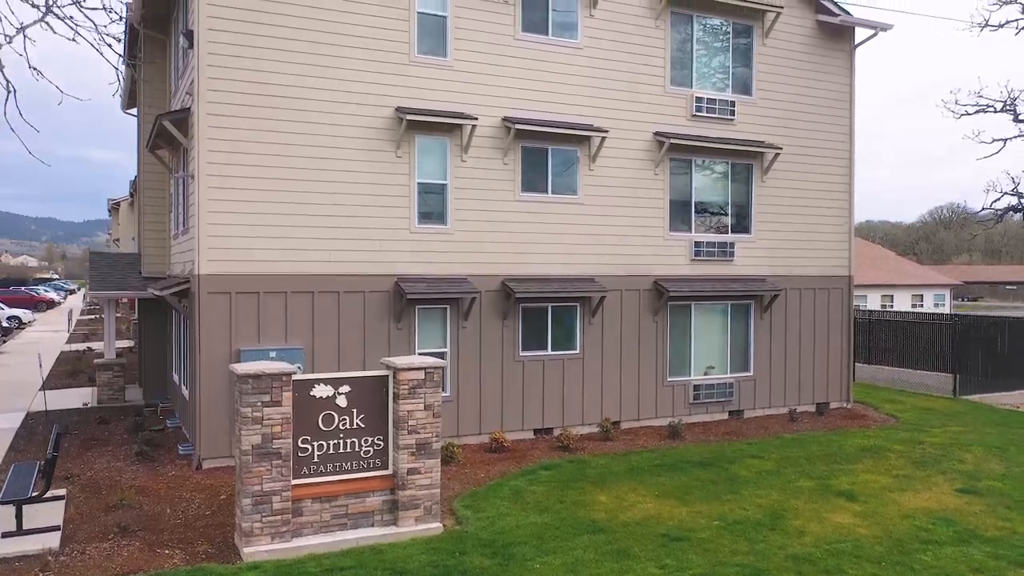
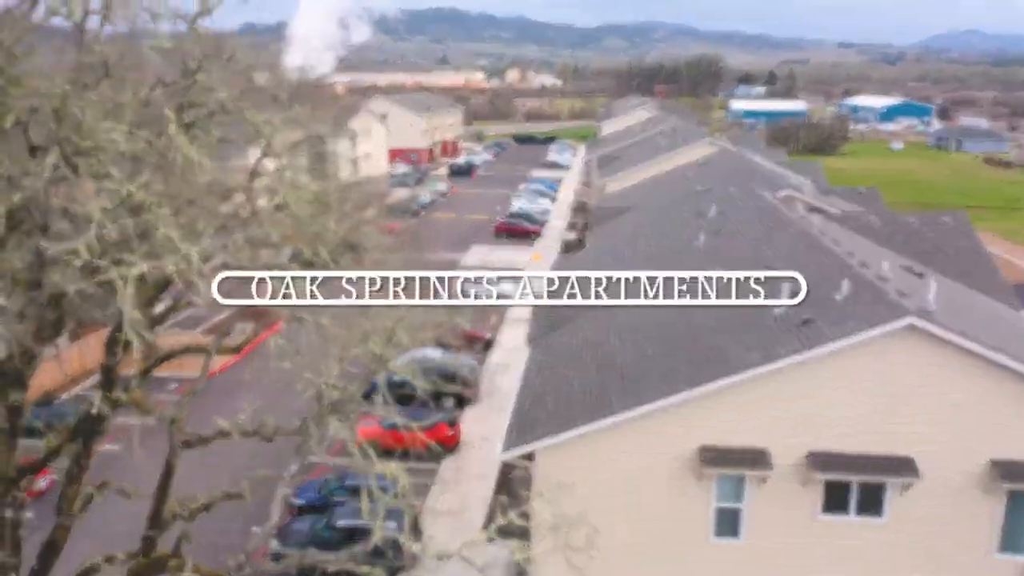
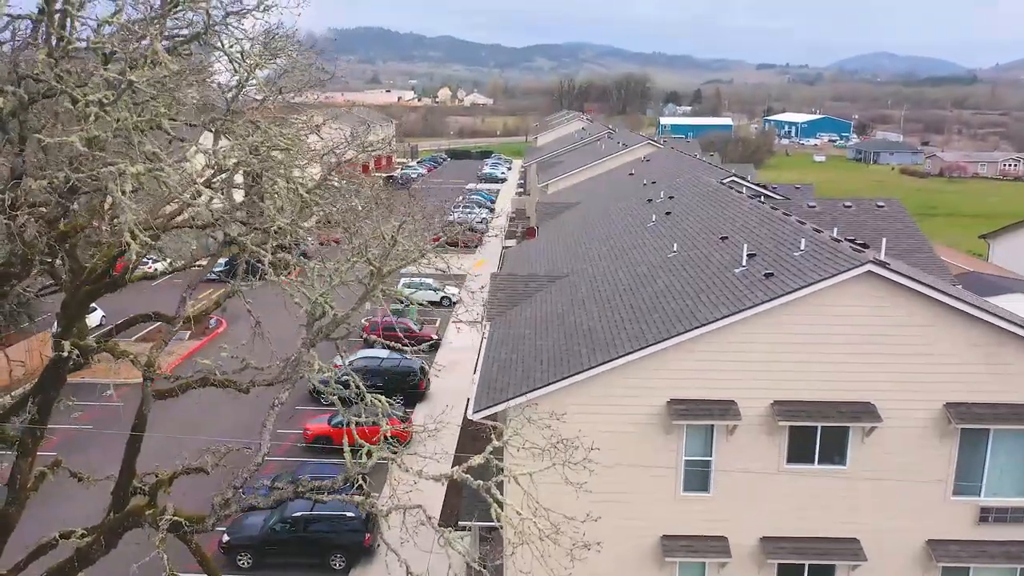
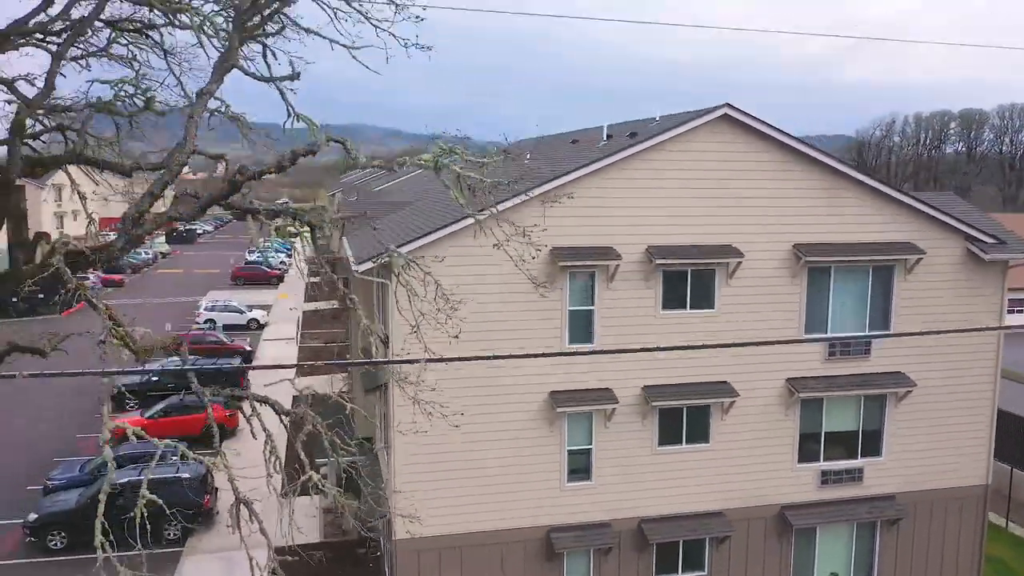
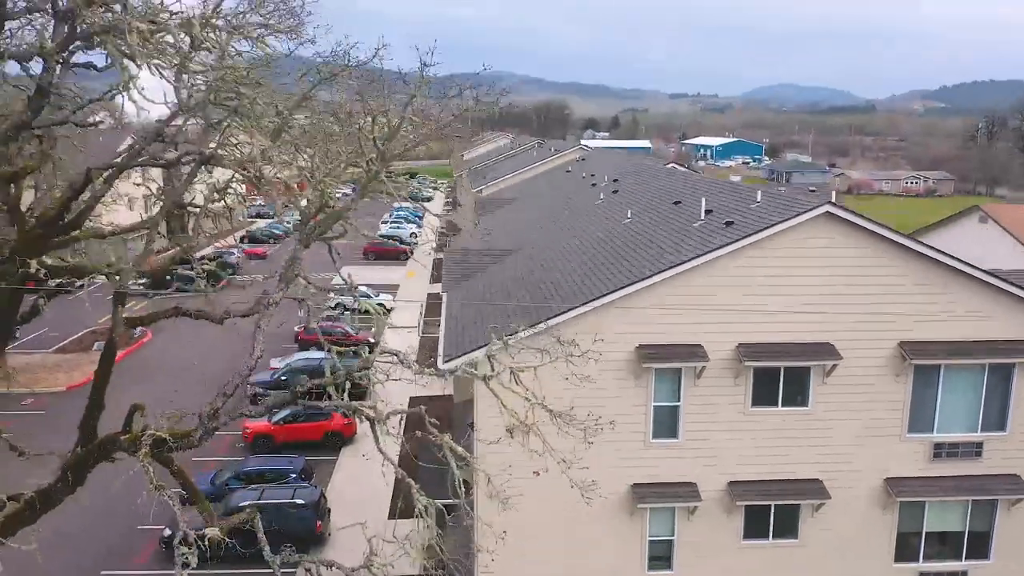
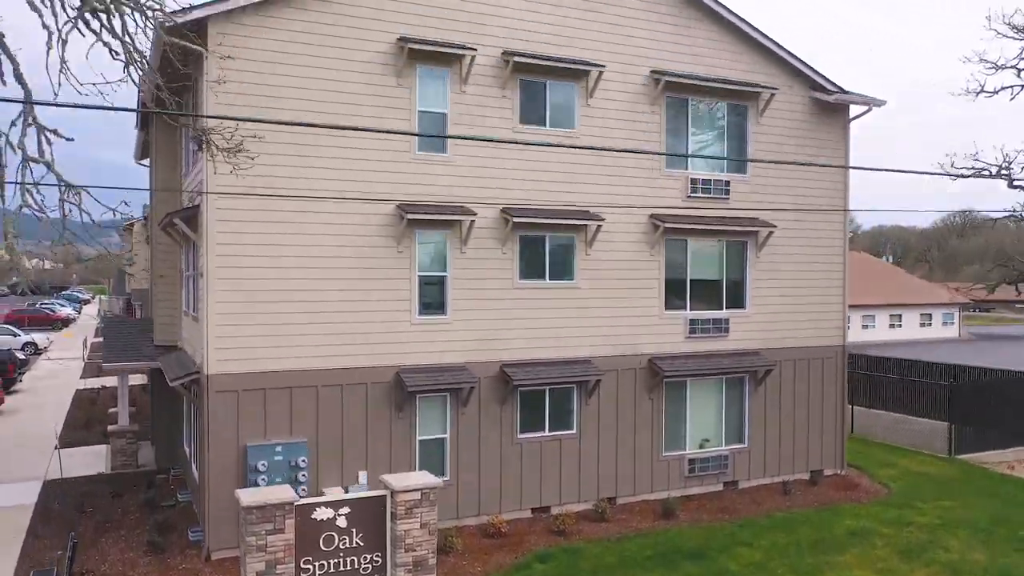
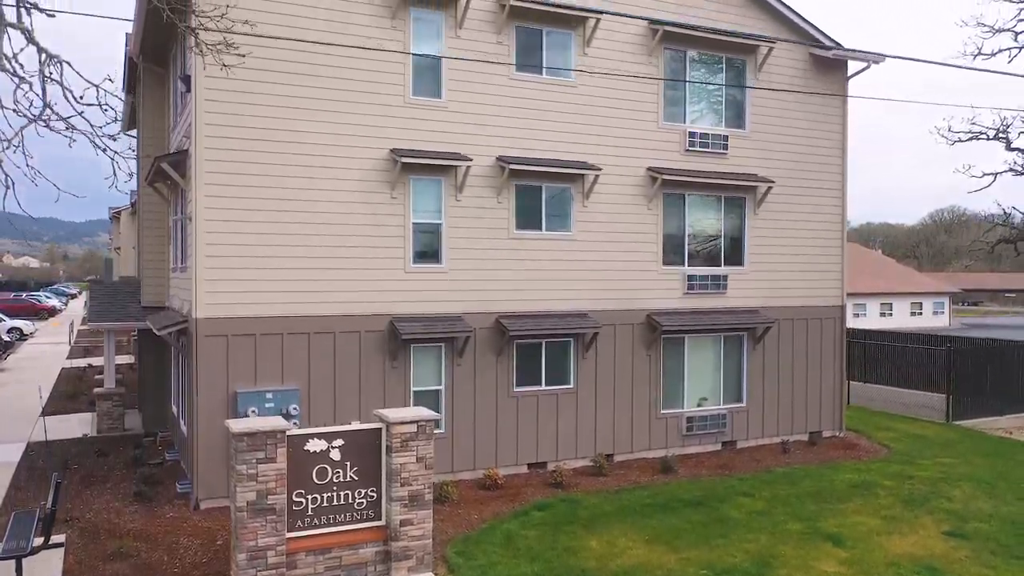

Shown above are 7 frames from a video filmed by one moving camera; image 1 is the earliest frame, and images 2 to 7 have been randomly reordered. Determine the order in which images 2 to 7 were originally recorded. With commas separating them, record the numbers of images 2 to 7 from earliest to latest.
7, 6, 4, 5, 3, 2
